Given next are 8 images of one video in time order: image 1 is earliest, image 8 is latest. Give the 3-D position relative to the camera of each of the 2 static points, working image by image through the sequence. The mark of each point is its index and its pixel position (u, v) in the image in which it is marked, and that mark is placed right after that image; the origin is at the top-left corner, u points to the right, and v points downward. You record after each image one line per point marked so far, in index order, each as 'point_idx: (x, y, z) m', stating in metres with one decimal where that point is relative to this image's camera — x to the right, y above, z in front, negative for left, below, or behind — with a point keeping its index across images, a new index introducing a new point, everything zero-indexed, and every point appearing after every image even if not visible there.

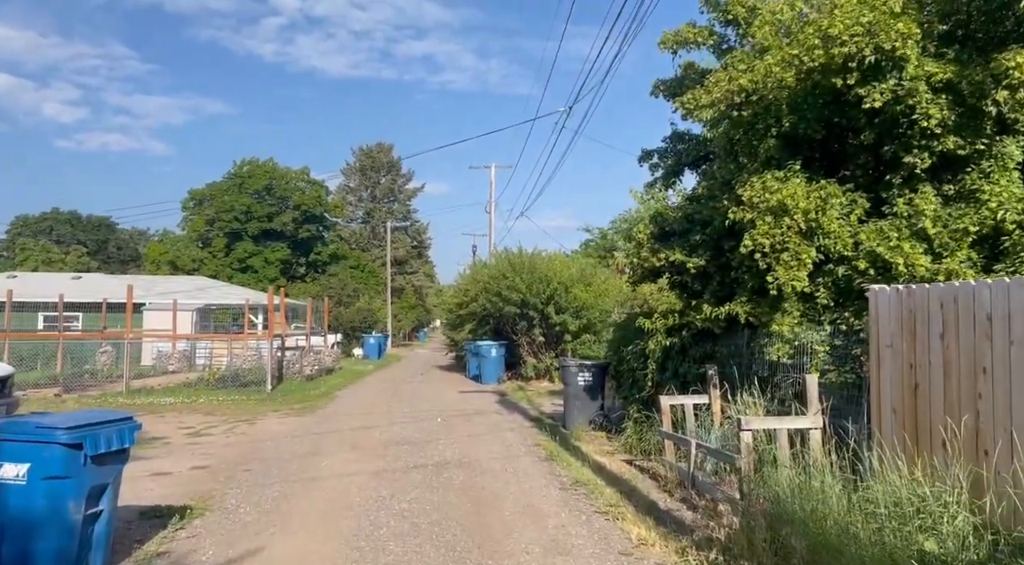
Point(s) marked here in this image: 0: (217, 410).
0: (-6.6, -2.8, +15.6) m
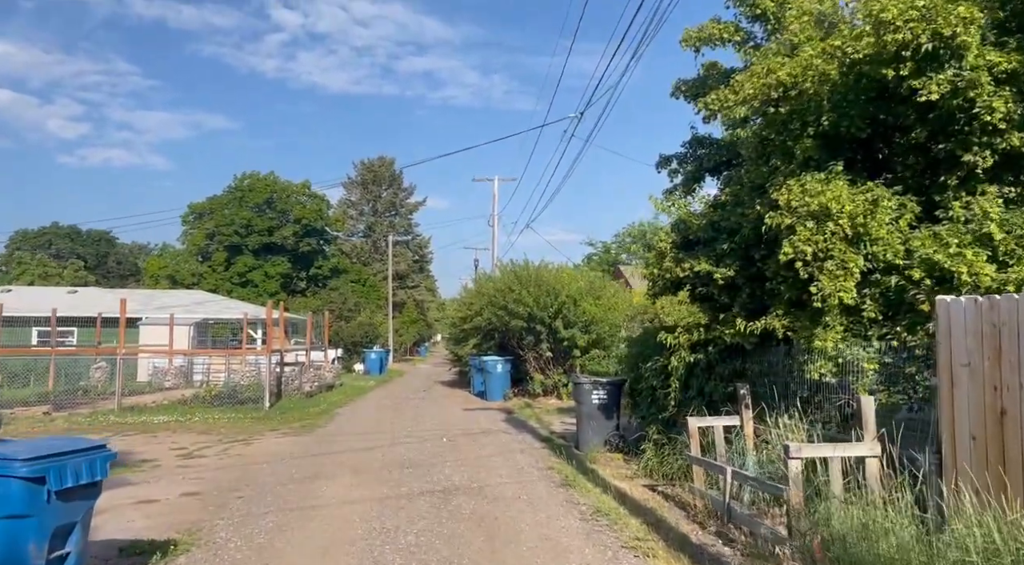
0: (-6.4, -3.1, +14.9) m
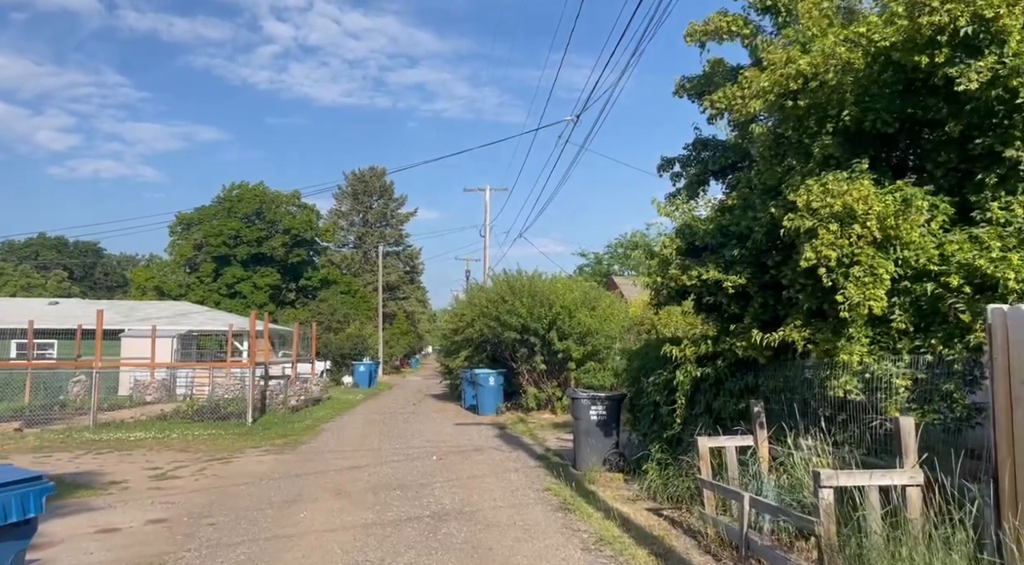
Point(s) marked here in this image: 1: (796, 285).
0: (-6.6, -3.3, +14.2) m
1: (+2.8, 0.0, +6.7) m
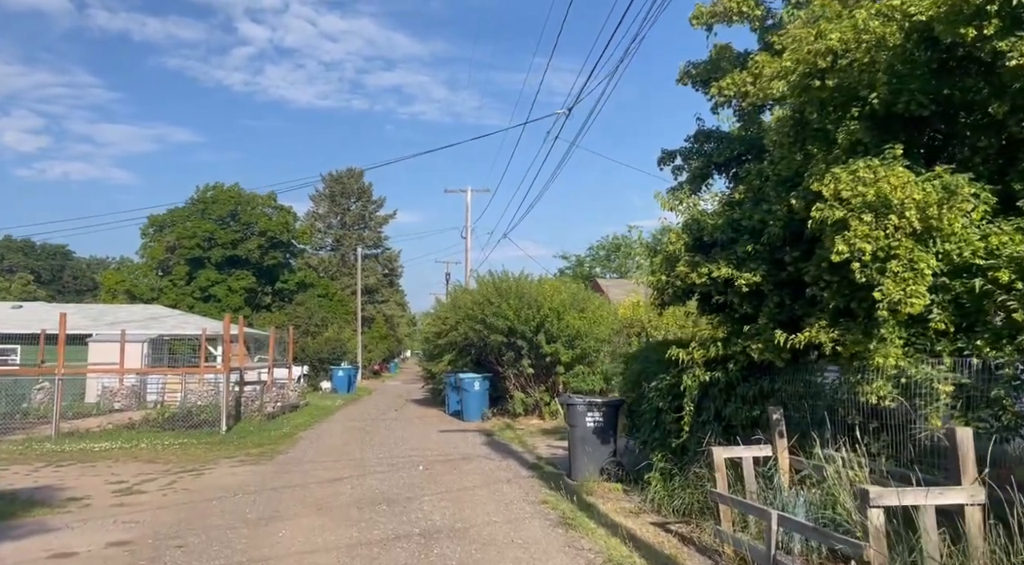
0: (-6.8, -3.4, +13.4) m
1: (+2.8, 0.0, +6.2) m
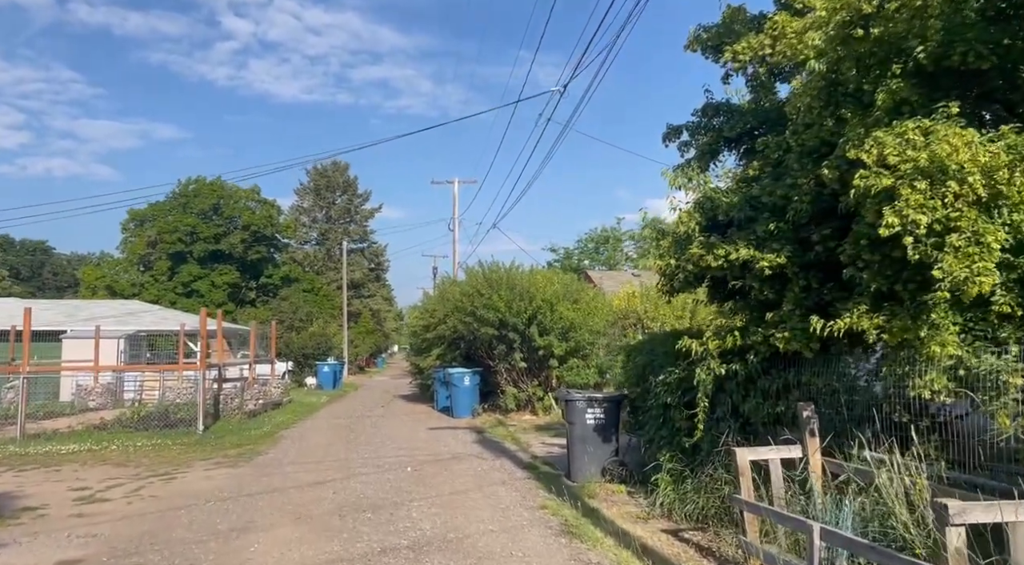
0: (-6.9, -3.2, +12.6) m
1: (+2.8, +0.2, +5.5) m
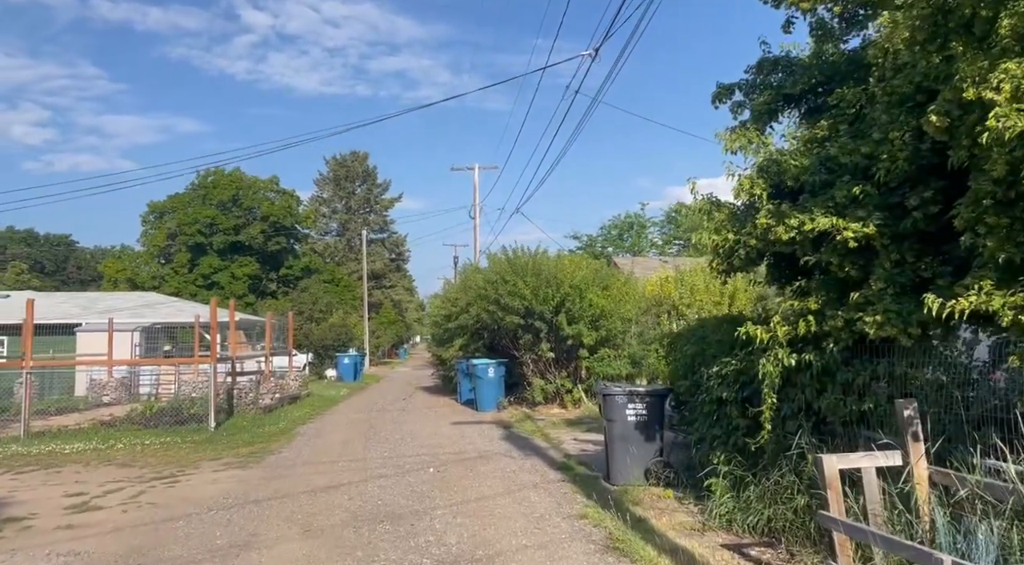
0: (-6.4, -3.0, +11.8) m
1: (+3.0, +0.4, +4.5) m
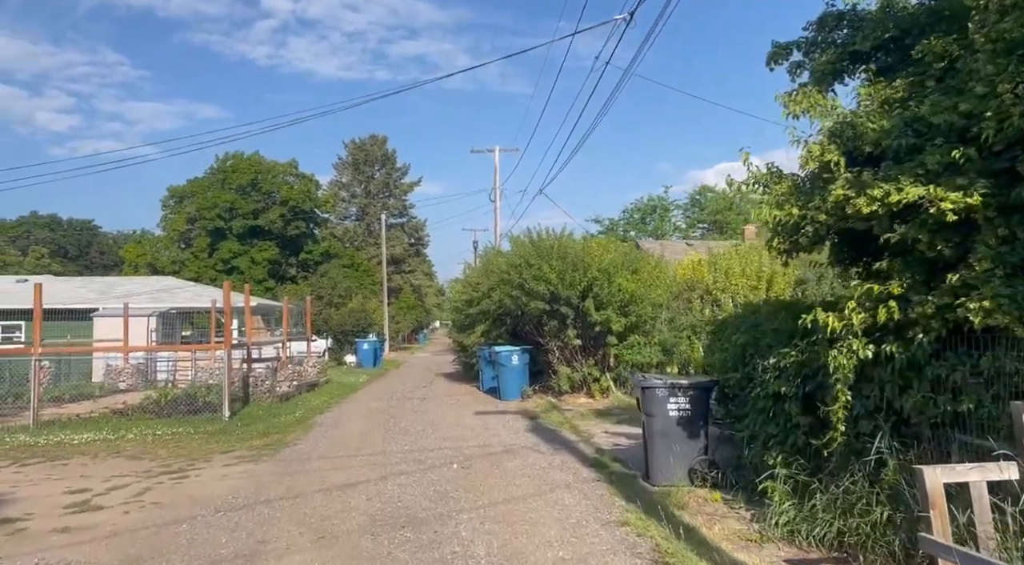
0: (-5.9, -2.7, +11.3) m
1: (+3.3, +0.5, +3.6) m
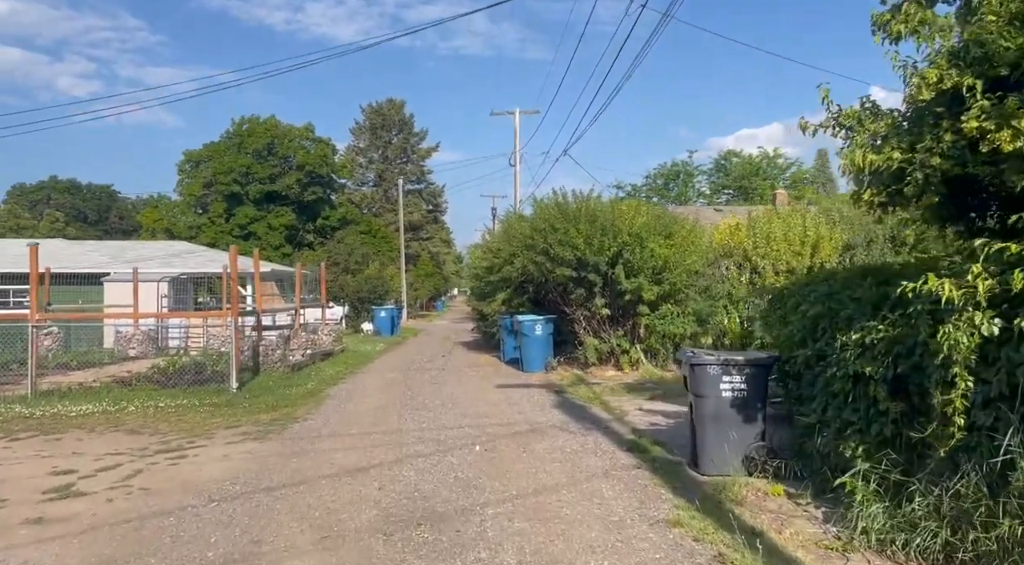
0: (-5.5, -2.2, +10.6) m
1: (+3.5, +0.6, +2.5) m
